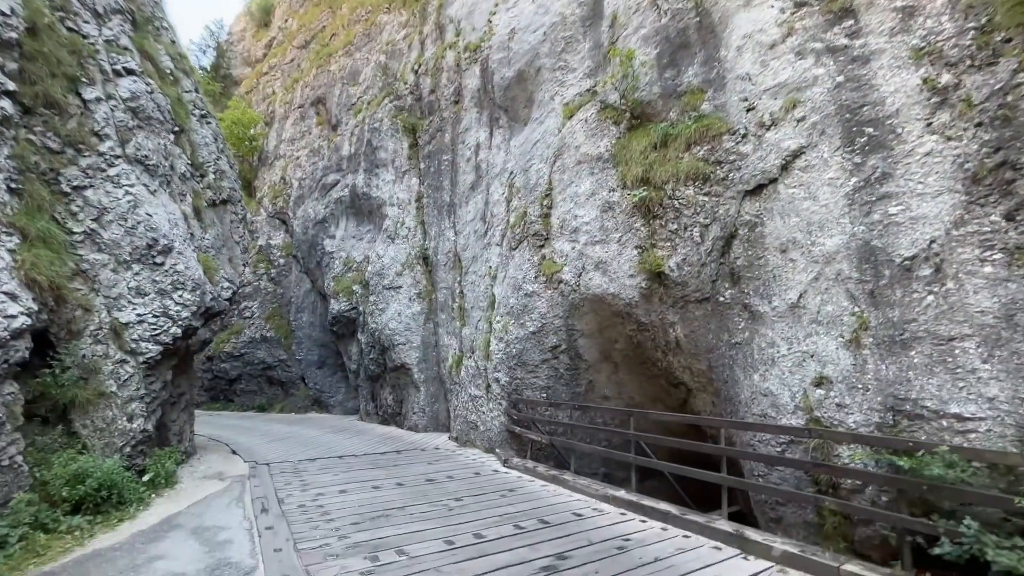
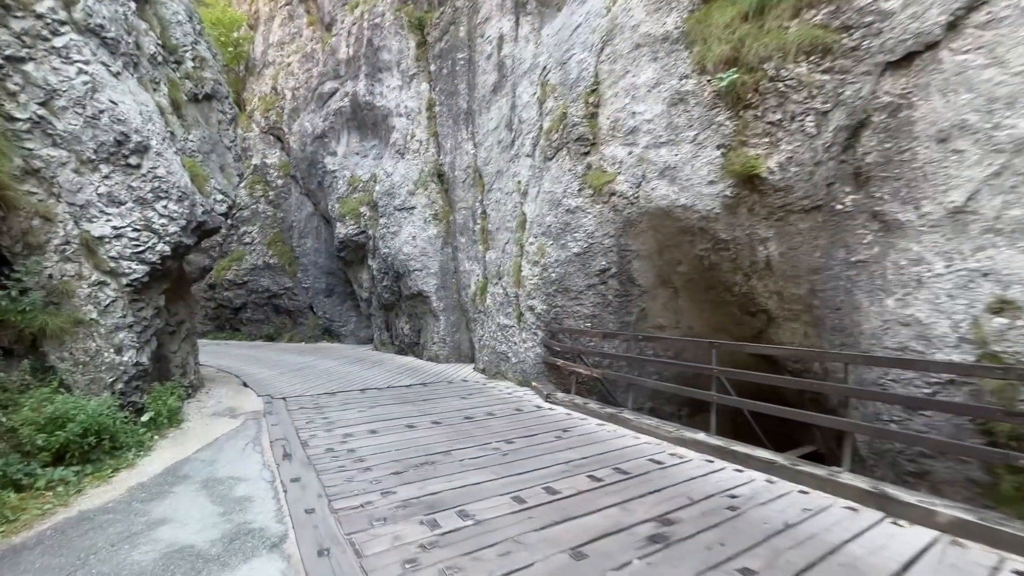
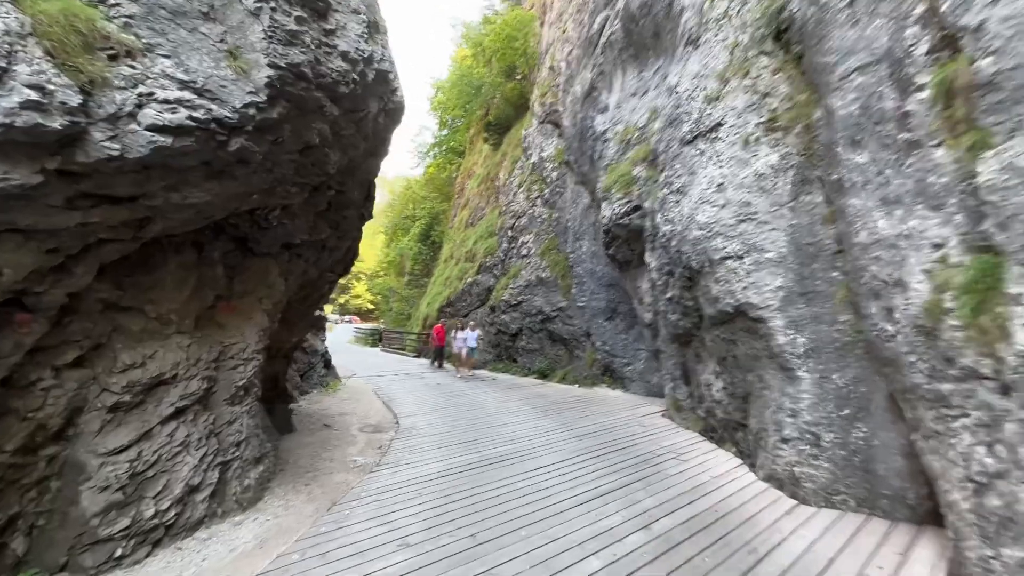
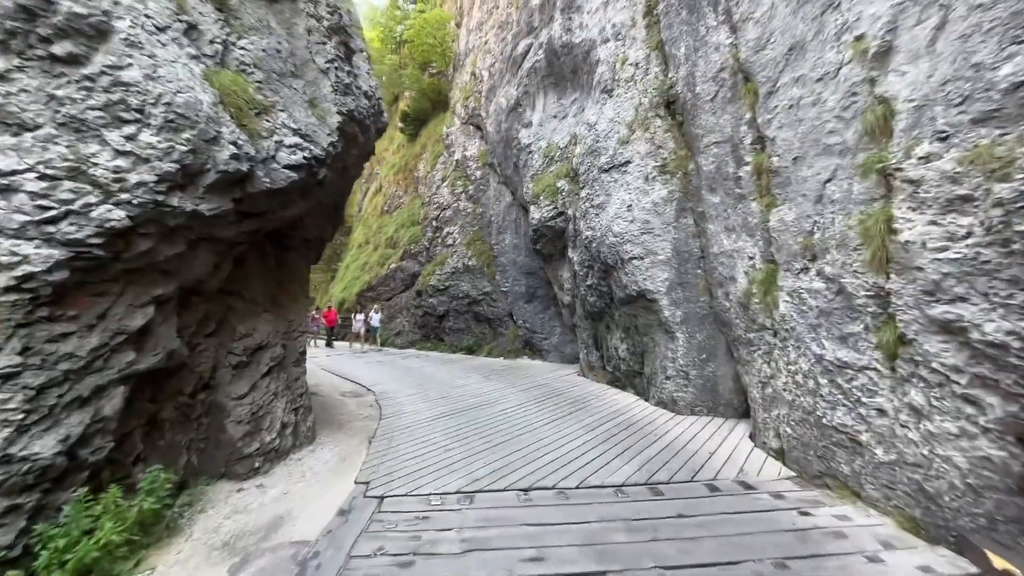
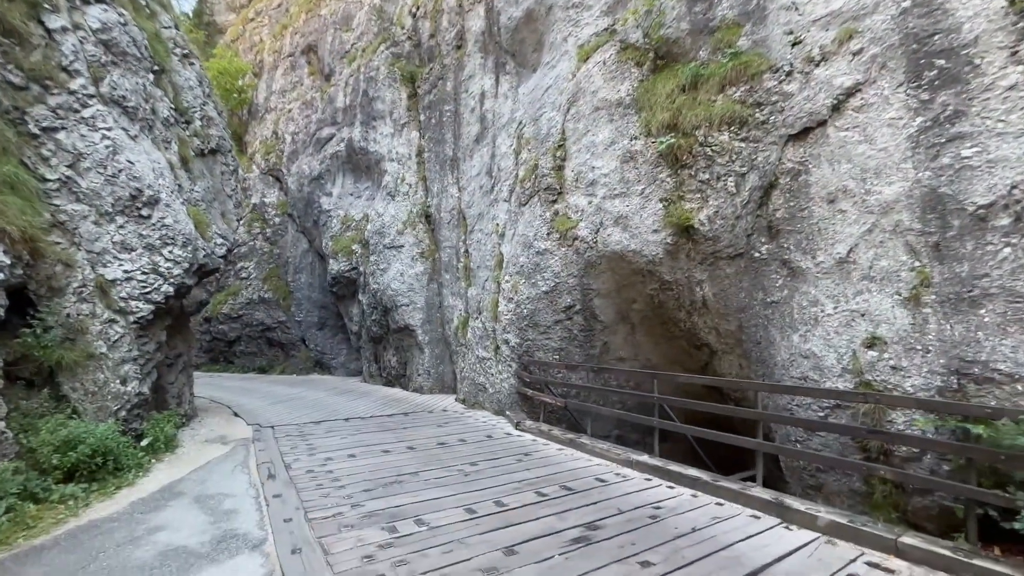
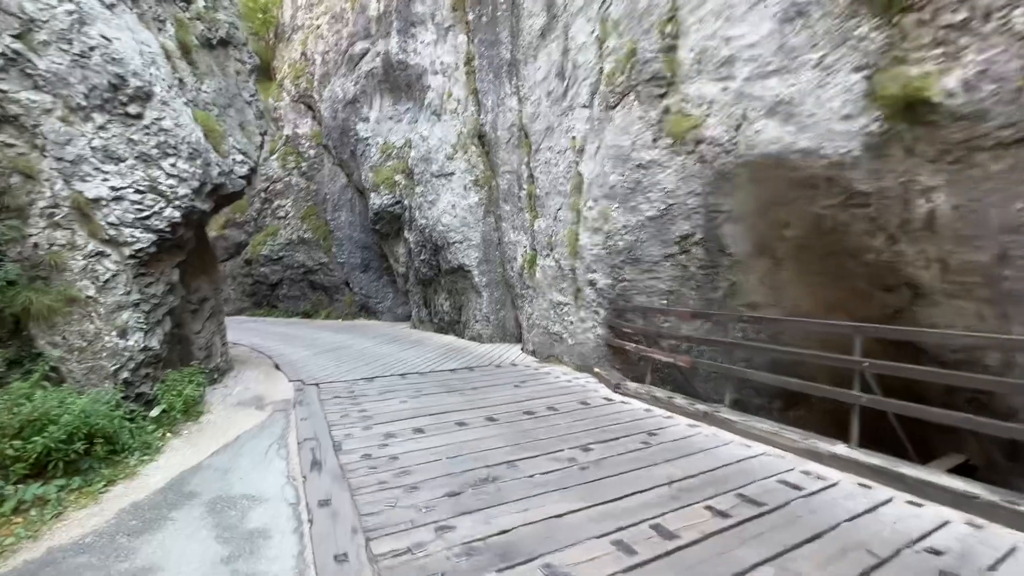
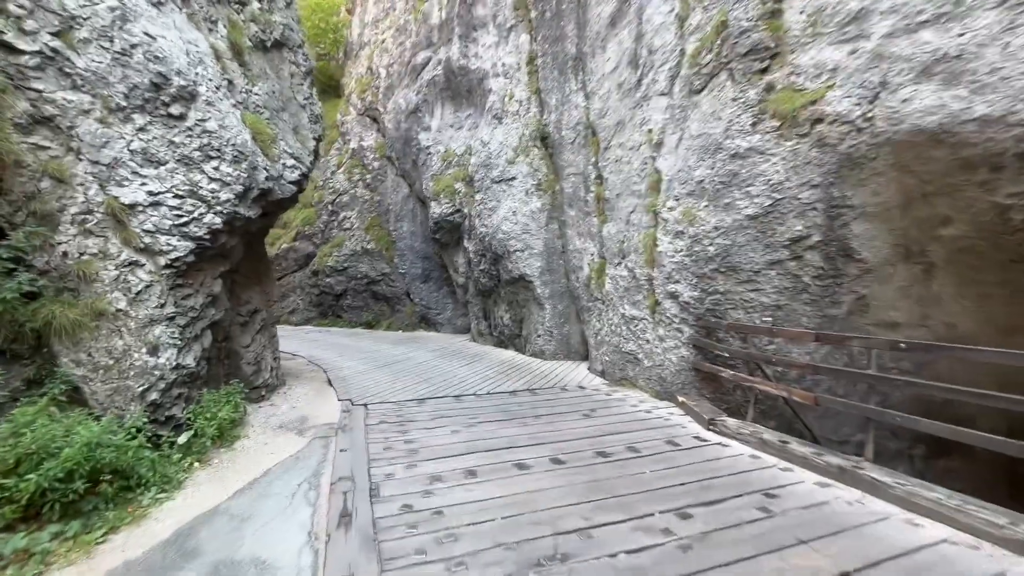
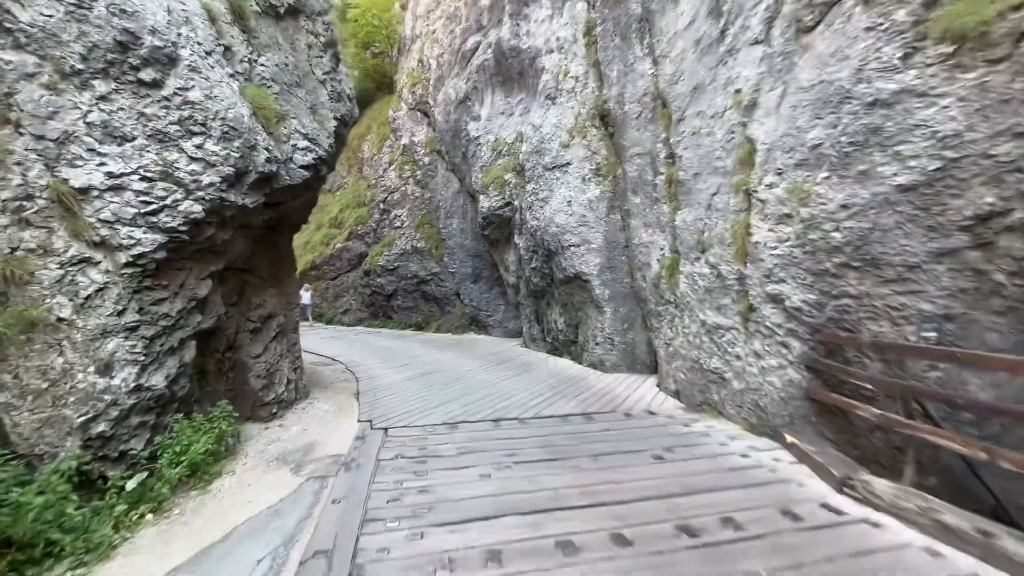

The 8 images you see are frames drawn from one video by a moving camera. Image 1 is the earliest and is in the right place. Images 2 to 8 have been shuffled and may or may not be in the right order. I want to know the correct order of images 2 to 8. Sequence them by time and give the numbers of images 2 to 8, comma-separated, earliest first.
5, 2, 6, 7, 8, 4, 3
